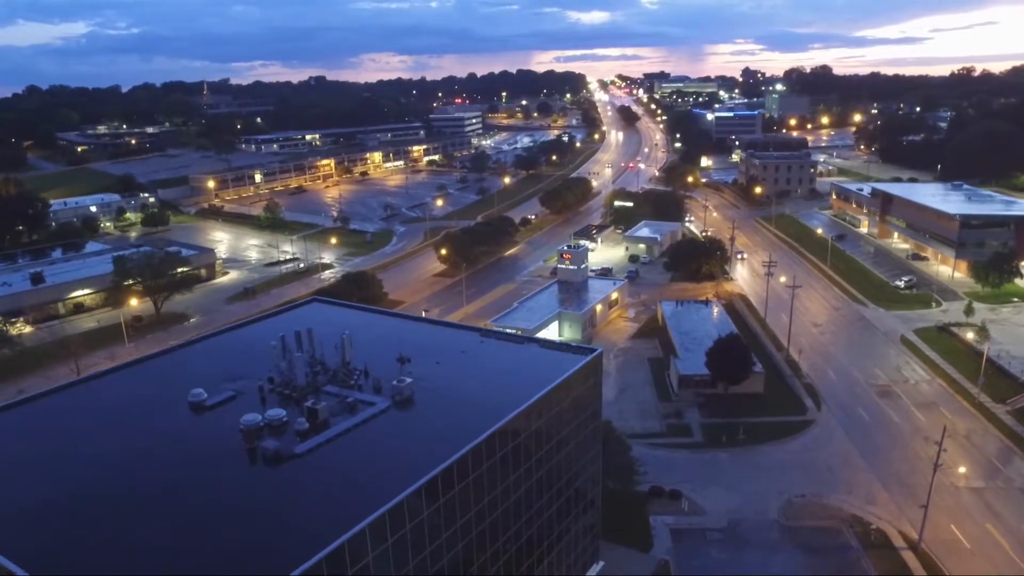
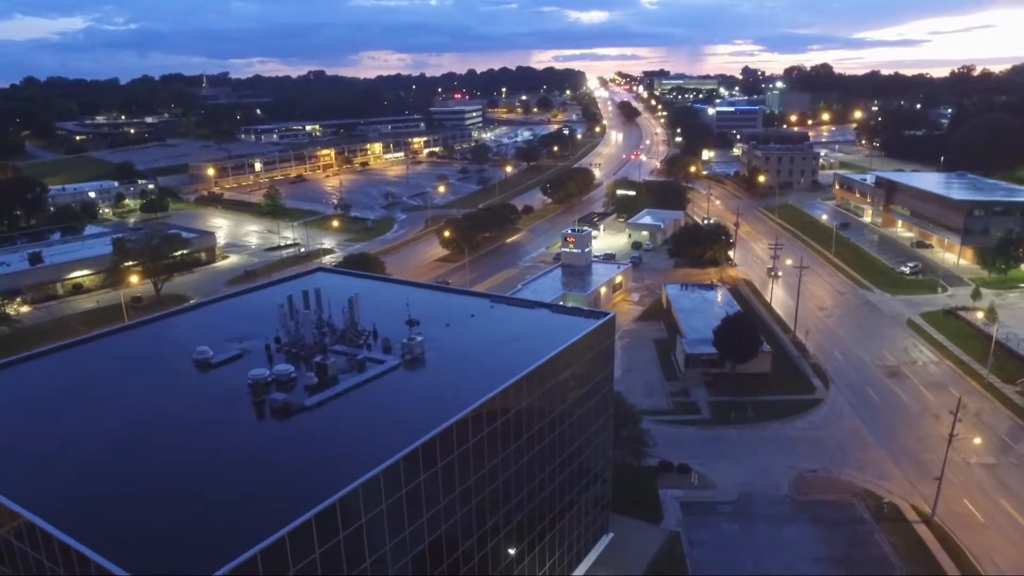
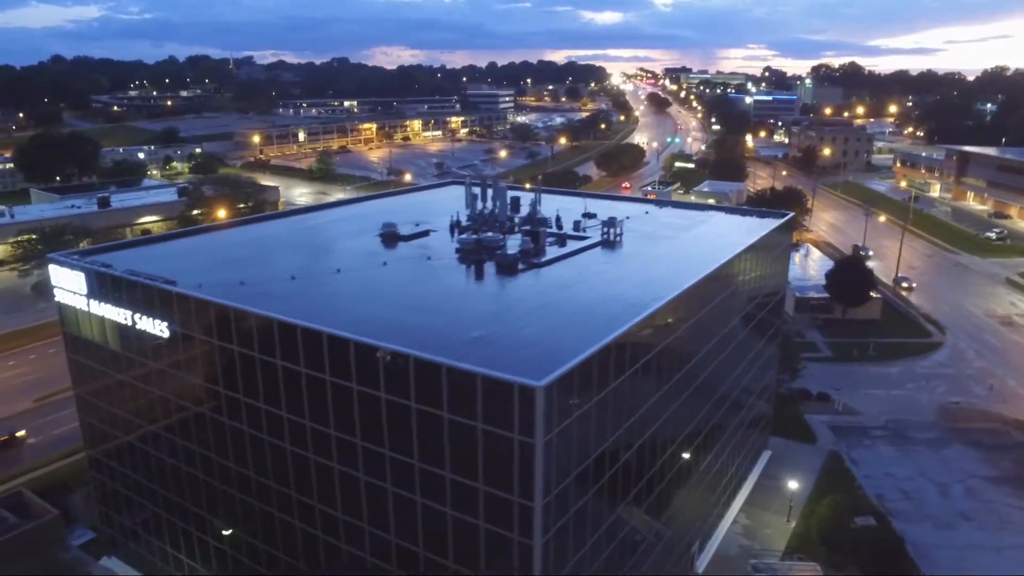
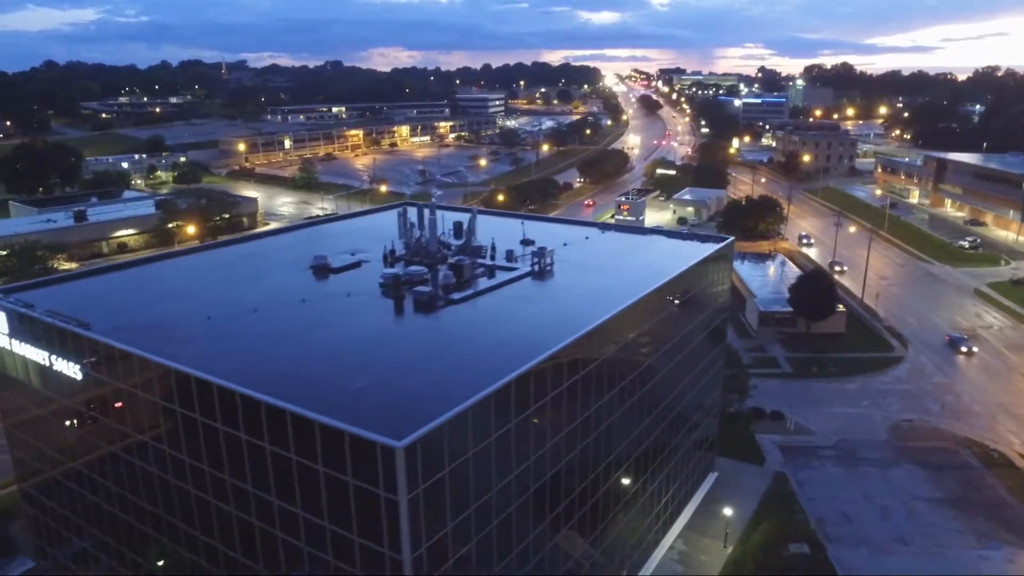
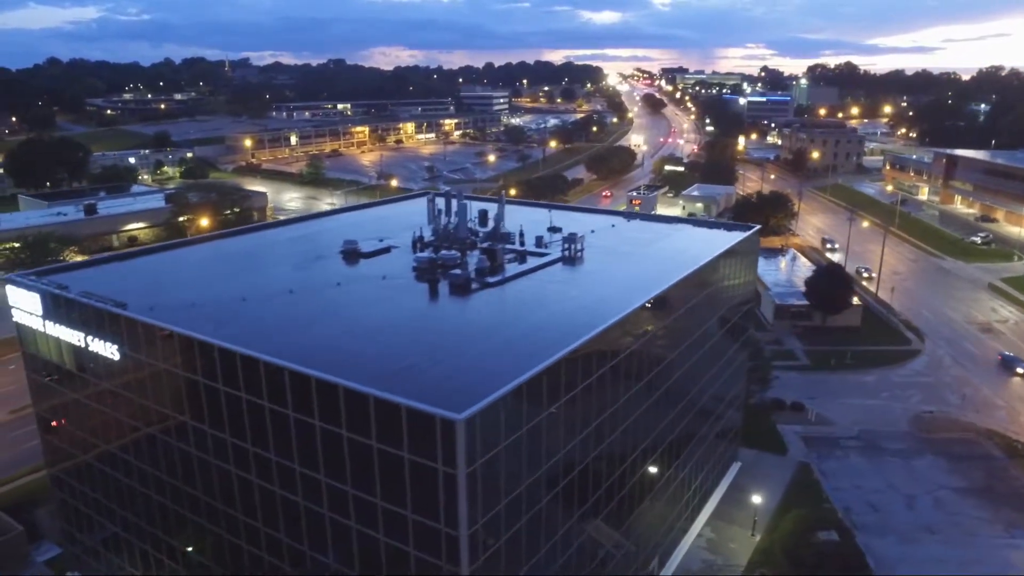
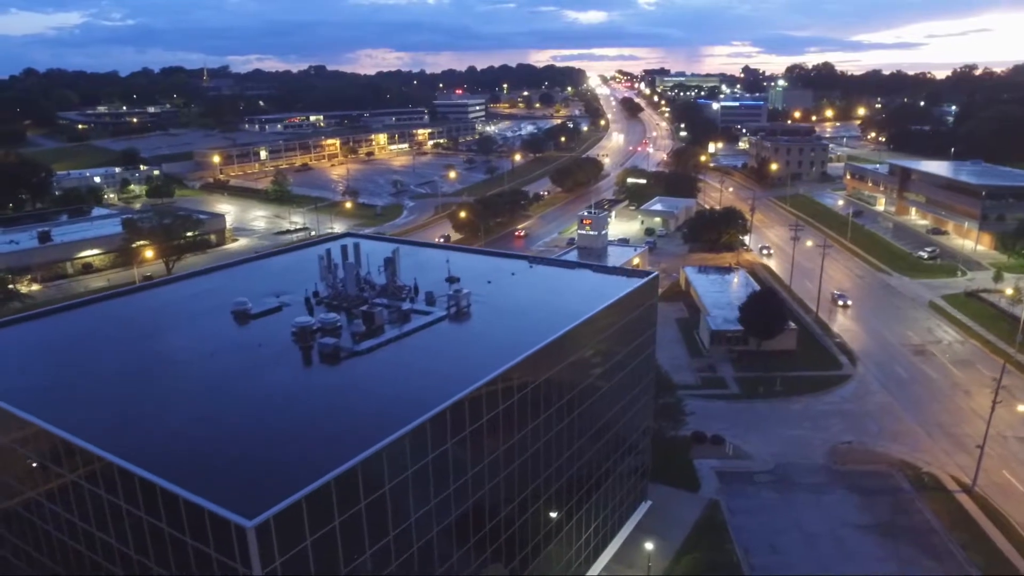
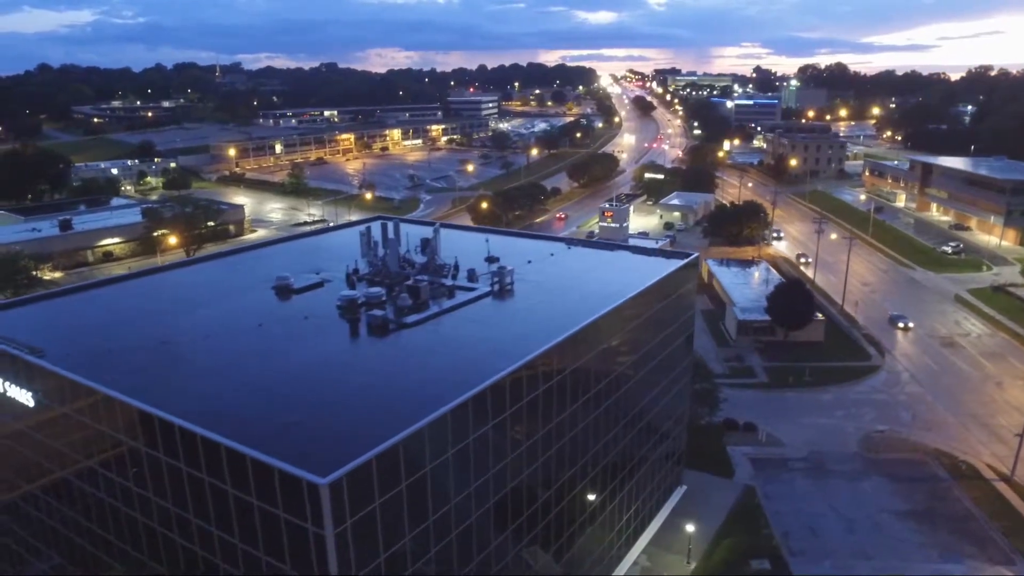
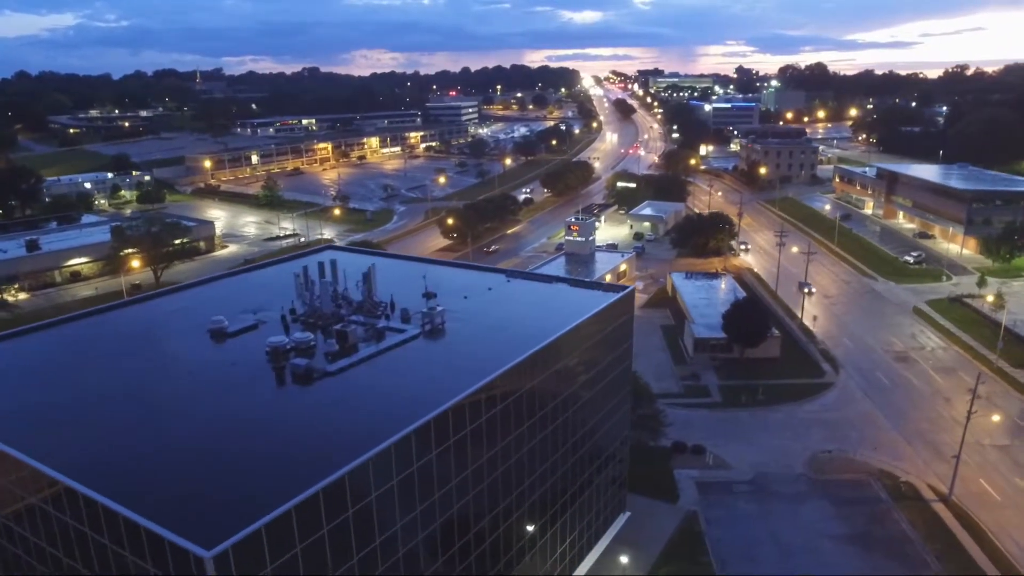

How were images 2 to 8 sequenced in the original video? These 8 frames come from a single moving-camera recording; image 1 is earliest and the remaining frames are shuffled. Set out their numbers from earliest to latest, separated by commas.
2, 8, 6, 7, 4, 5, 3
